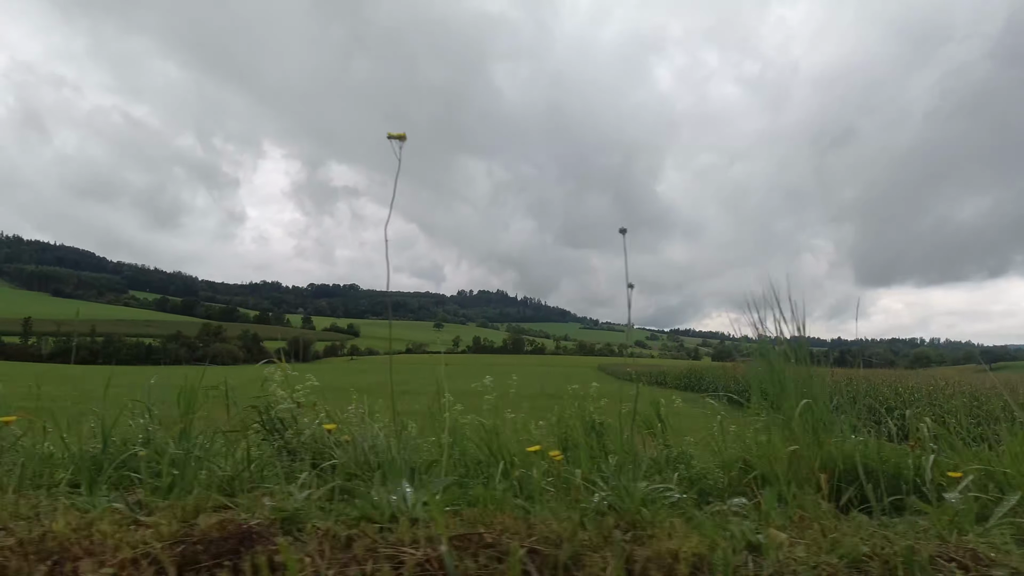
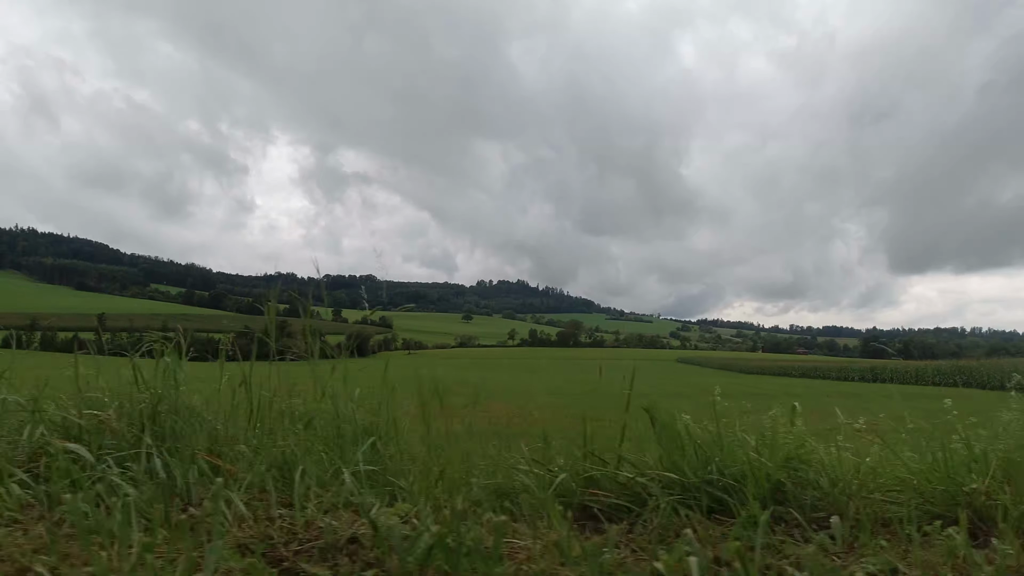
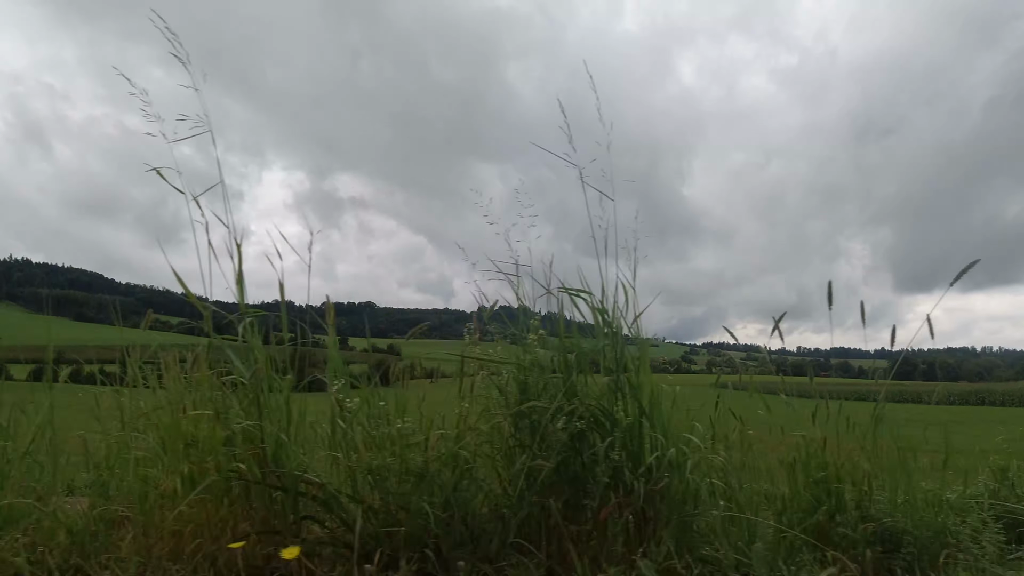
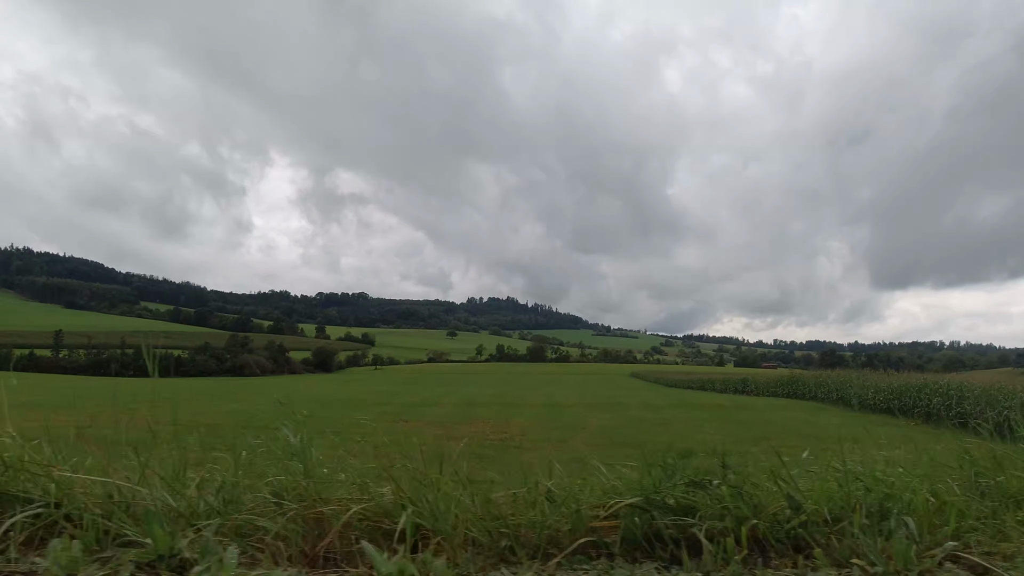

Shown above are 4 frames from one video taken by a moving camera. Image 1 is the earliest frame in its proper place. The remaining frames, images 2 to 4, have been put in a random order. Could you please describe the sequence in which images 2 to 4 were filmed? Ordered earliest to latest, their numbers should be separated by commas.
4, 2, 3
